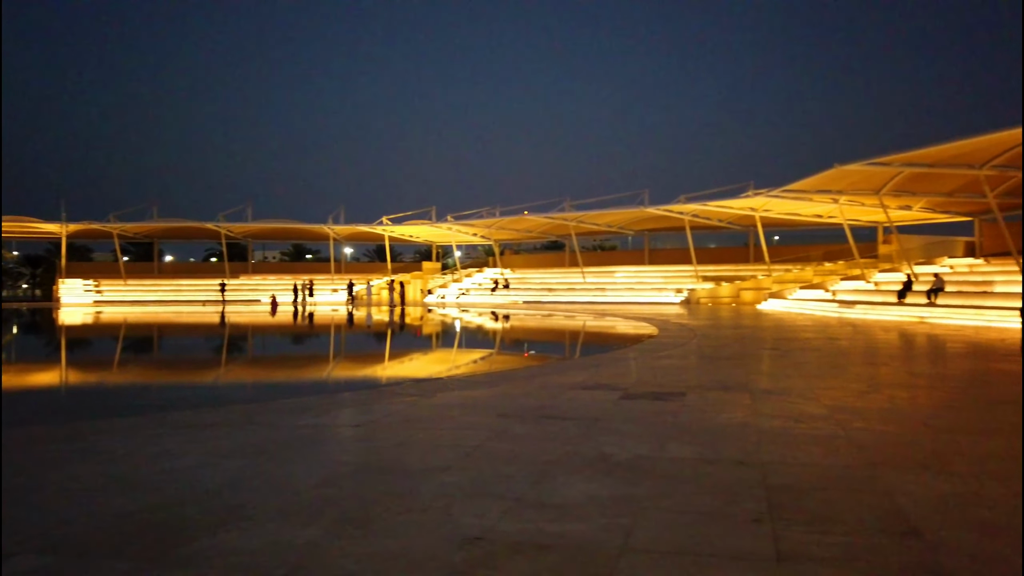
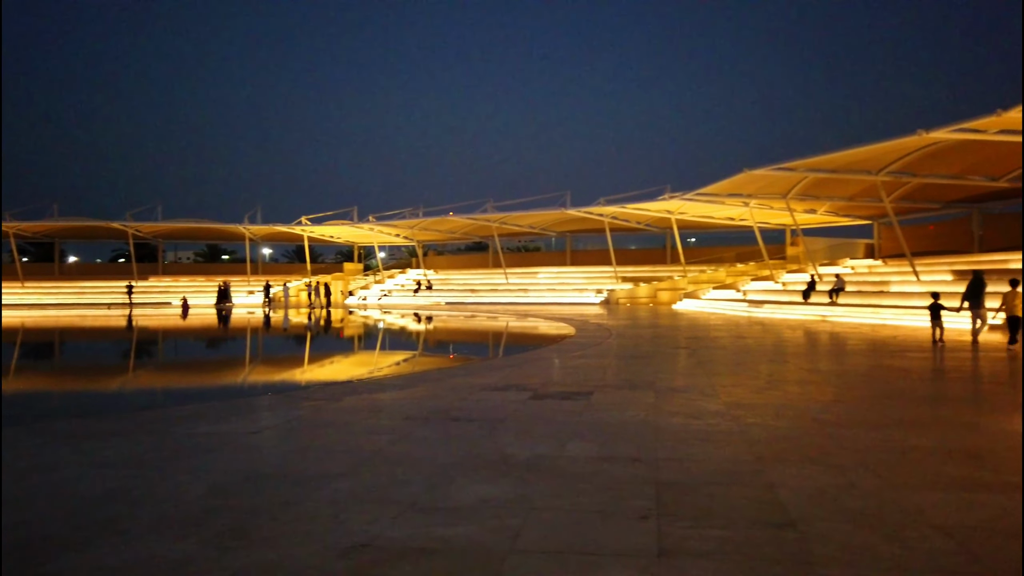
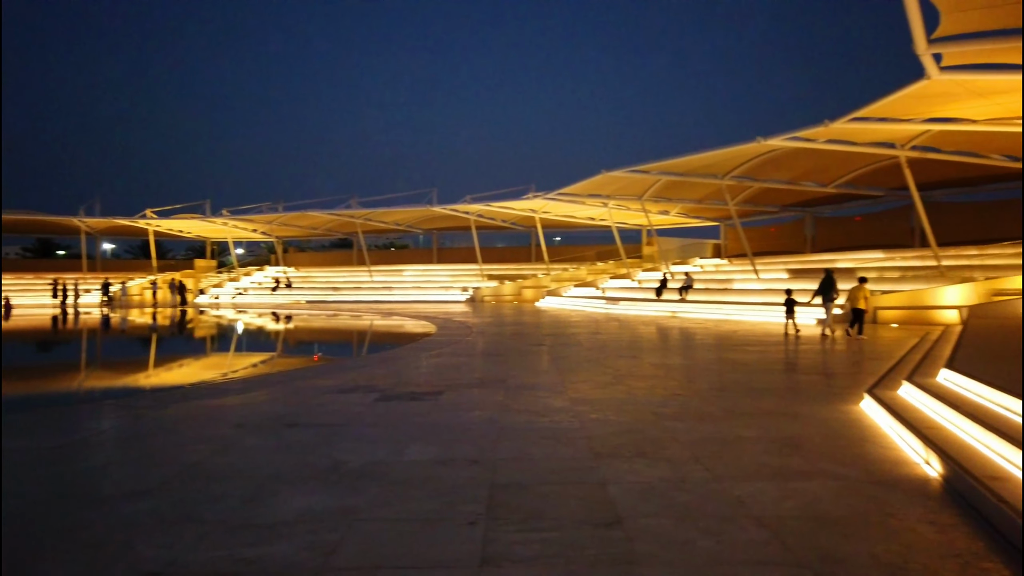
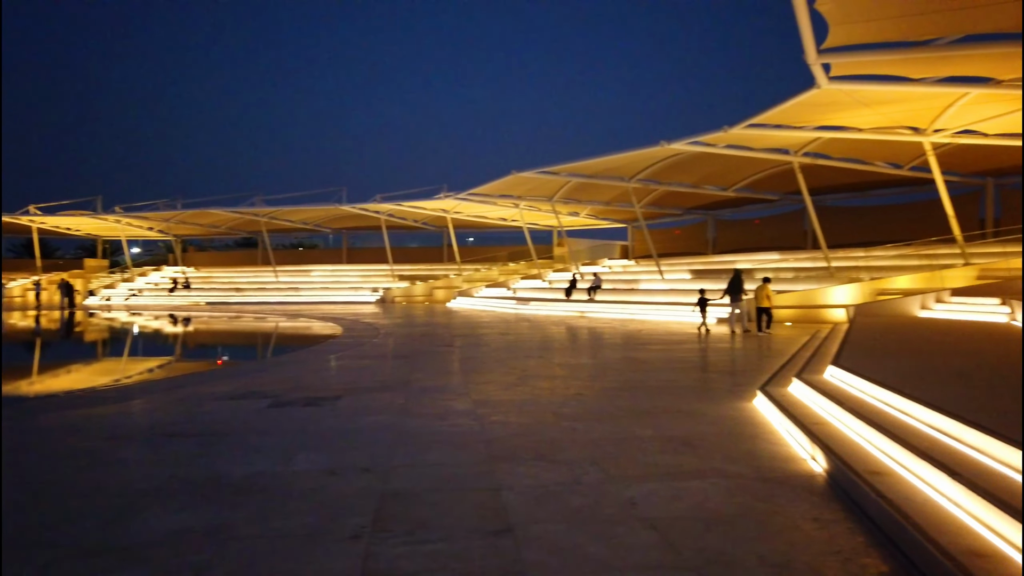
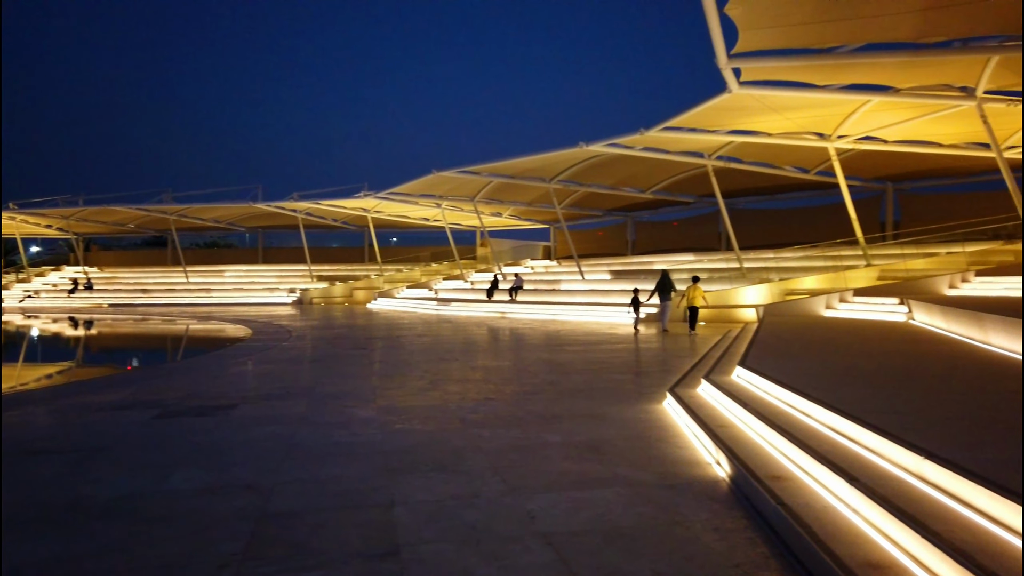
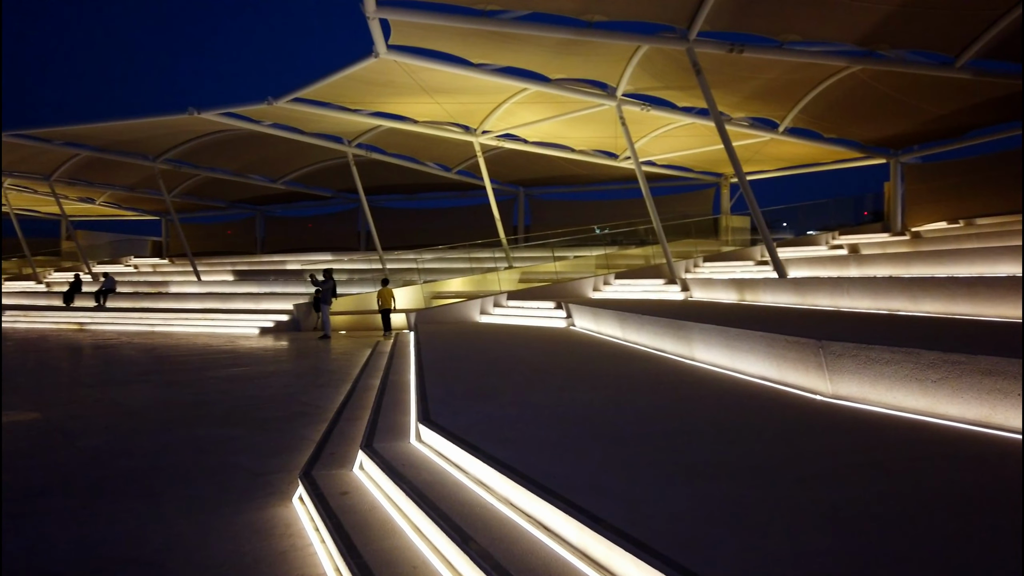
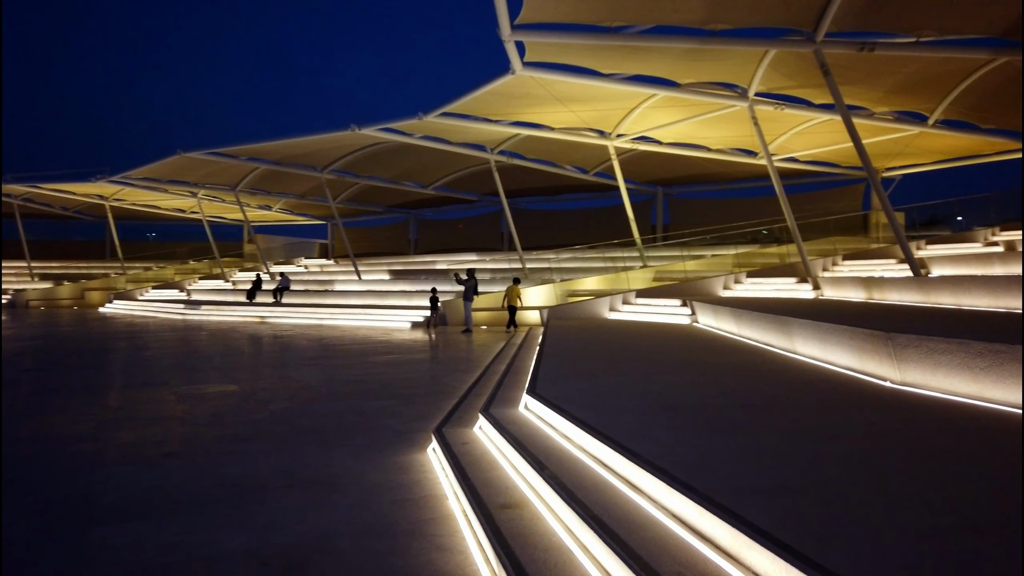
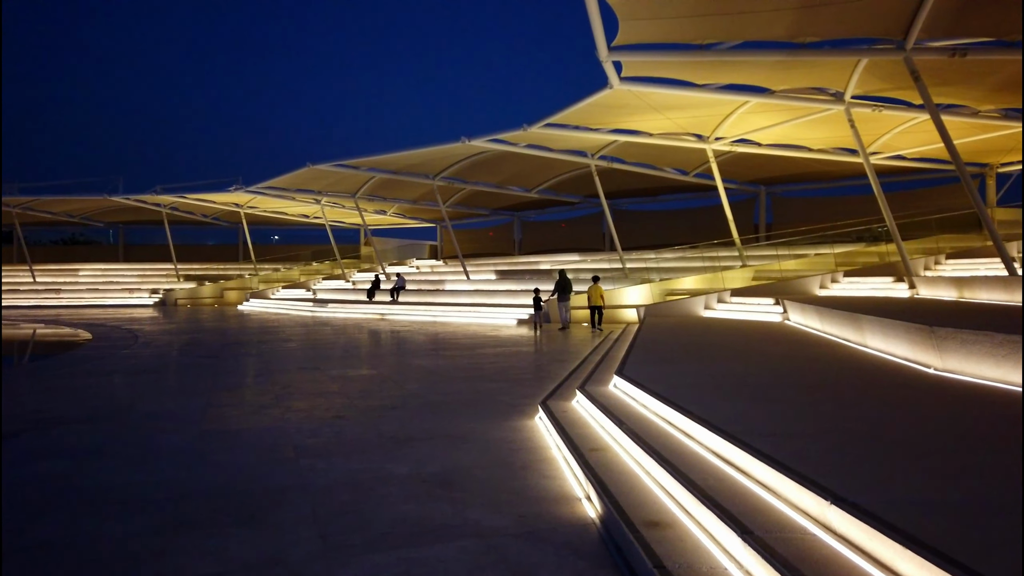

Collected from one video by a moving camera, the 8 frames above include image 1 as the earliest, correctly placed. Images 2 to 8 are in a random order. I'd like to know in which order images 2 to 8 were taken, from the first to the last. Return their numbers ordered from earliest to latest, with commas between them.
2, 3, 4, 5, 8, 7, 6
